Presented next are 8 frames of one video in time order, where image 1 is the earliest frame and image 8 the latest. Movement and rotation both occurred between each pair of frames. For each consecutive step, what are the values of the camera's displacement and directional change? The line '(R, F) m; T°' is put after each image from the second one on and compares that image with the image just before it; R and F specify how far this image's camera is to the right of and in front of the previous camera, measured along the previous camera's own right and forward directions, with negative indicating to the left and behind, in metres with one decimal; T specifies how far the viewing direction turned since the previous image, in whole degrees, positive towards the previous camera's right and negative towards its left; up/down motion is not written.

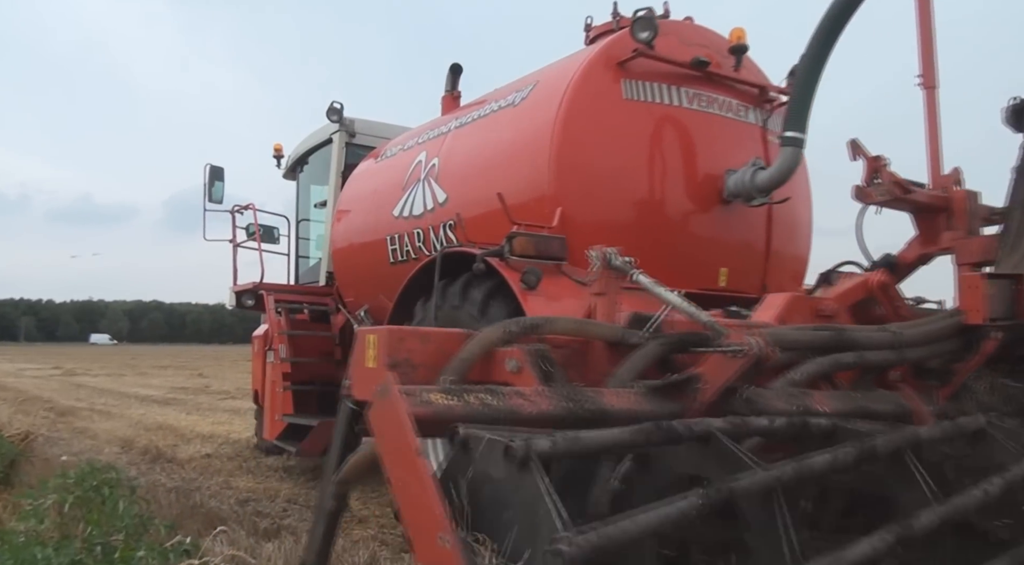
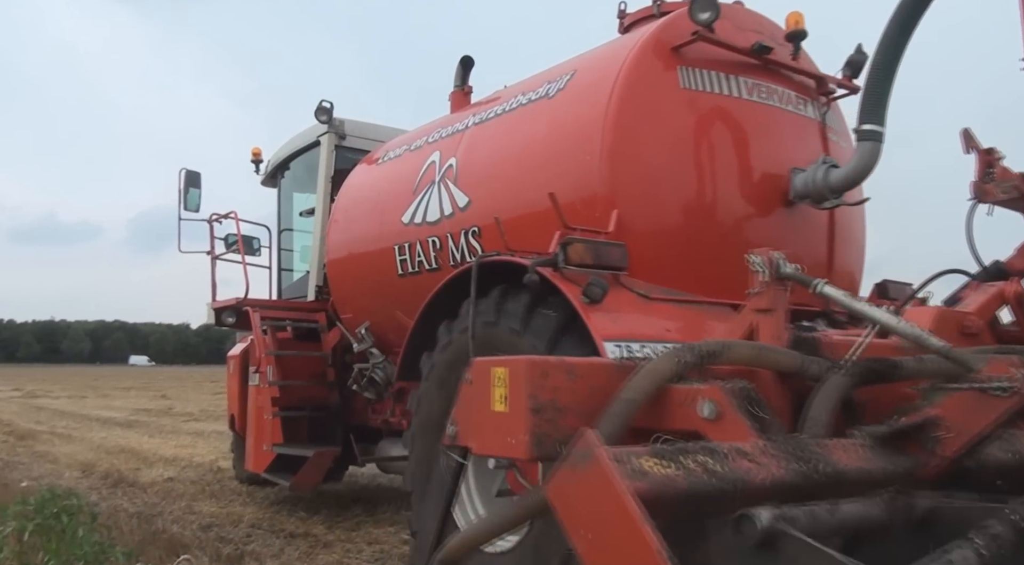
(-0.3, +0.5) m; +2°
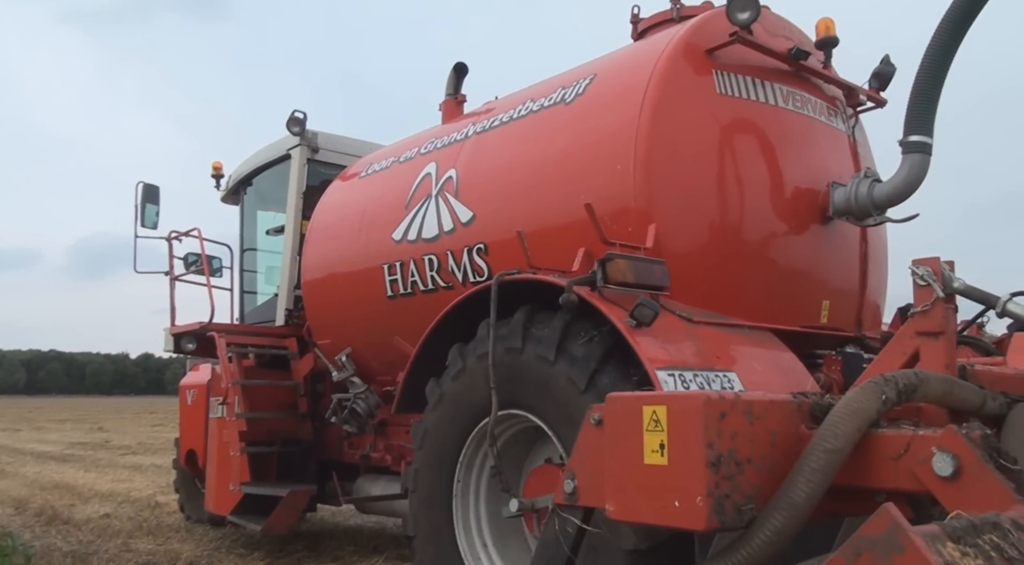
(-0.2, +0.4) m; +3°
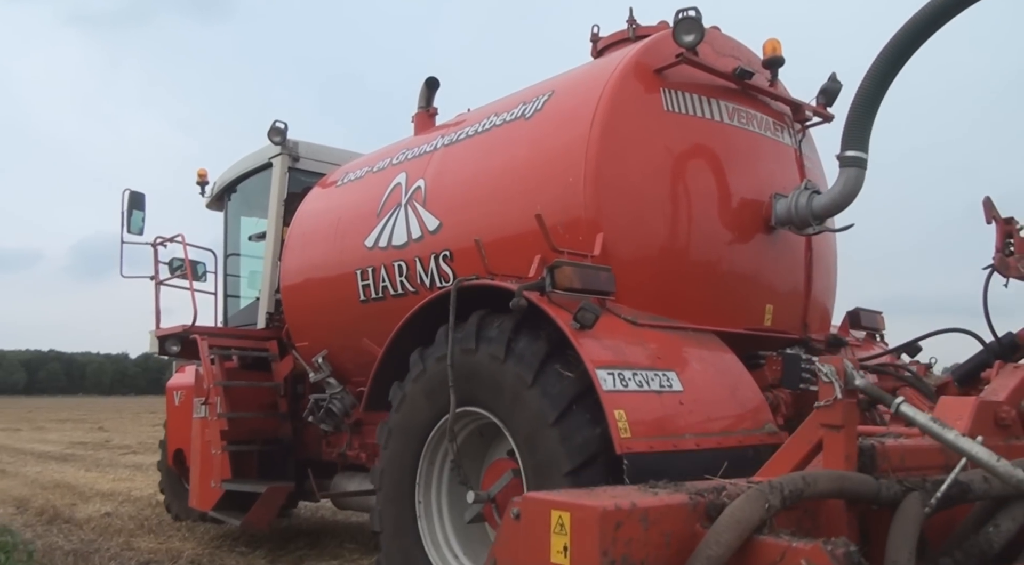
(+0.2, -0.2) m; 0°
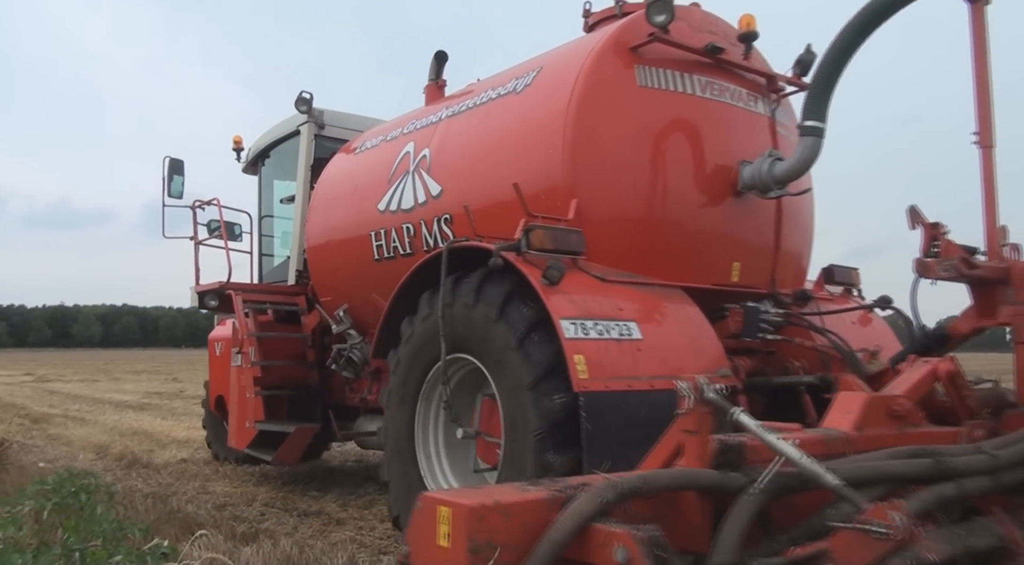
(+0.3, -0.4) m; -4°
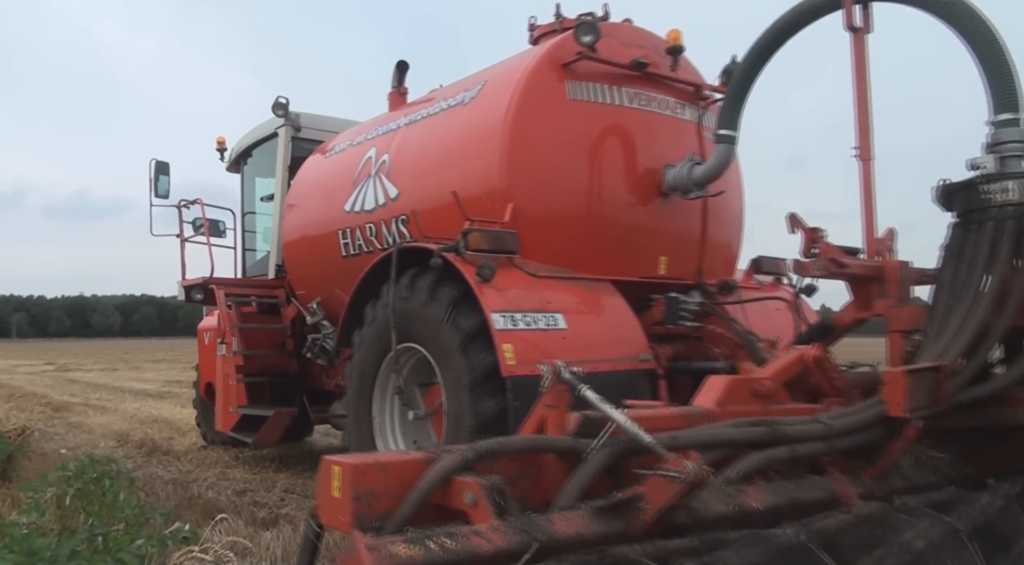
(+0.4, -0.4) m; -1°
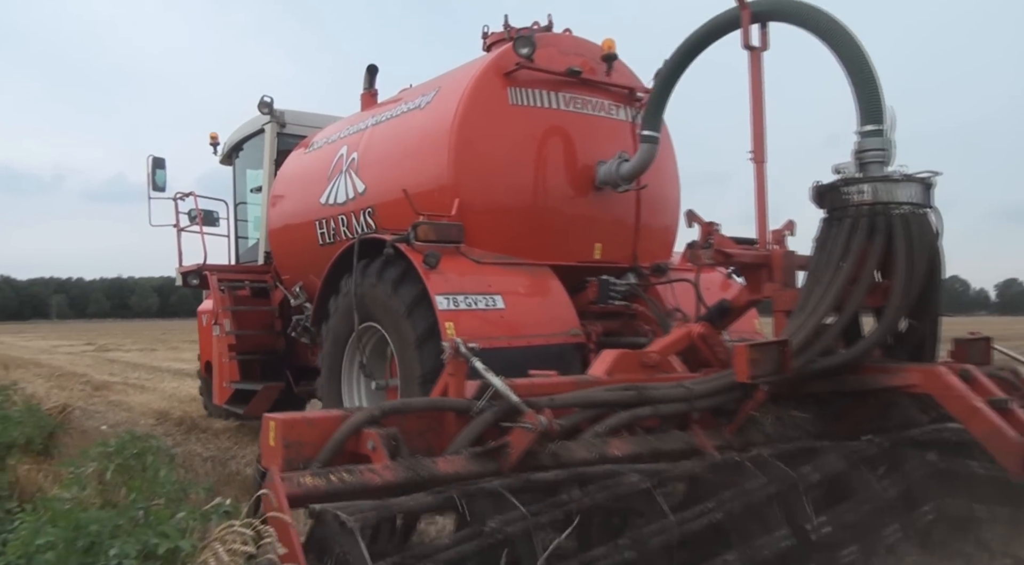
(+0.5, -0.5) m; -2°
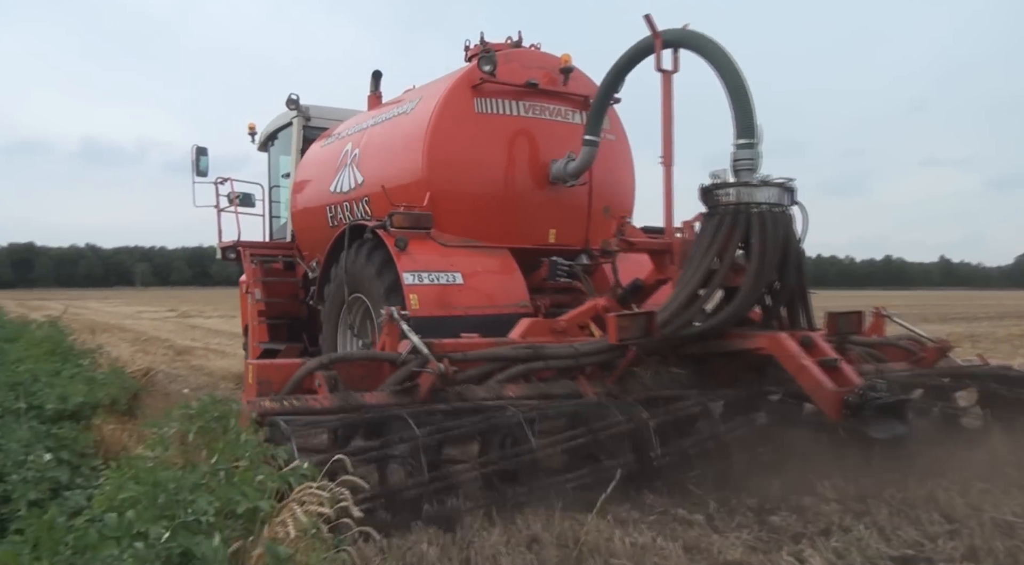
(+0.7, -0.8) m; -5°
